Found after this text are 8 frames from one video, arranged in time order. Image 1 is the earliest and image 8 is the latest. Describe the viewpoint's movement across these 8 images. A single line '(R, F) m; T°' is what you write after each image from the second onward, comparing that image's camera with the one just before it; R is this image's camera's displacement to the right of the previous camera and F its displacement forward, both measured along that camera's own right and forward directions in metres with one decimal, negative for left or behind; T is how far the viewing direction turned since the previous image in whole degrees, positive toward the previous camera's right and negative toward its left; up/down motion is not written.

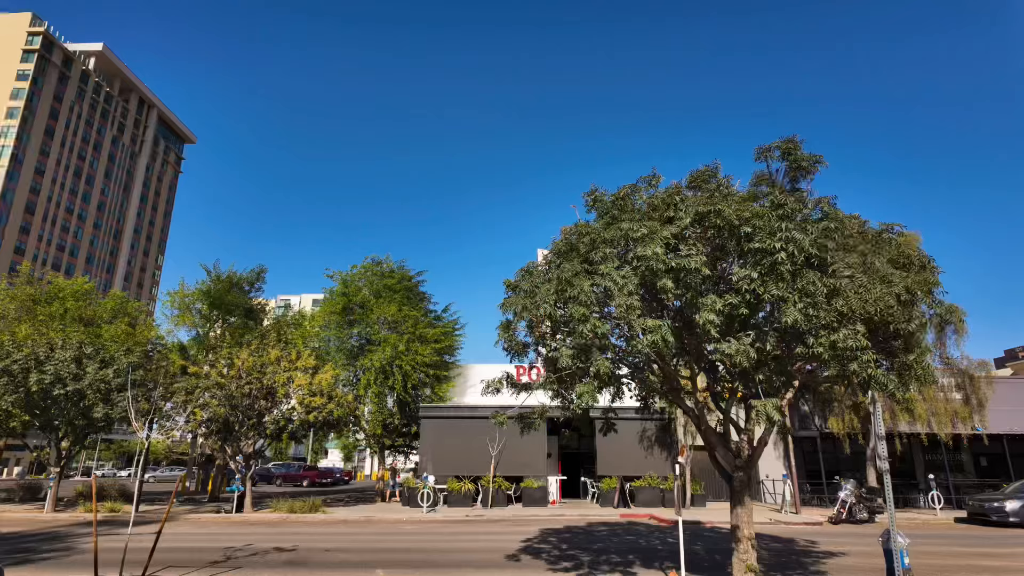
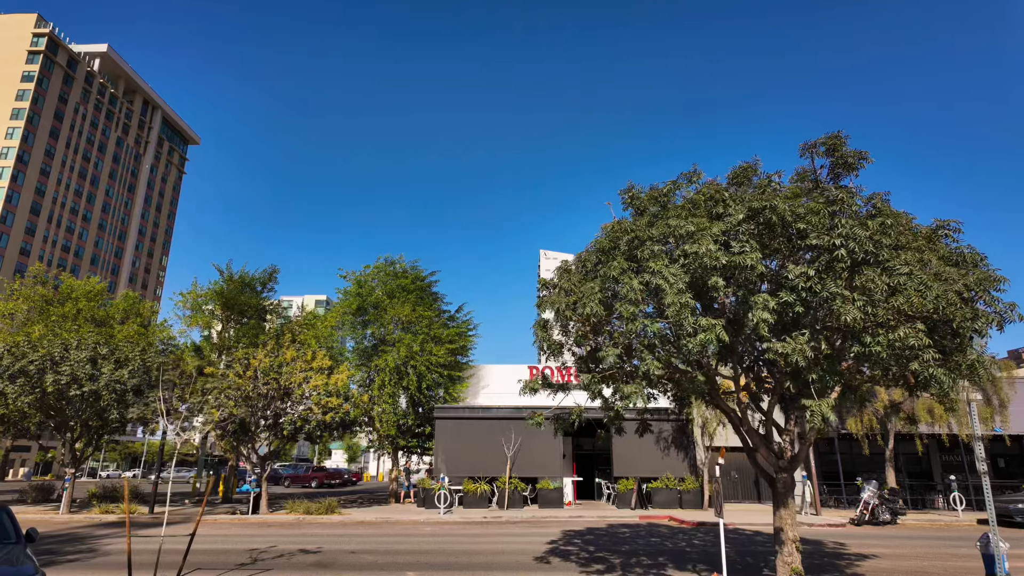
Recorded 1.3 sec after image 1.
(-0.6, +0.1) m; 0°
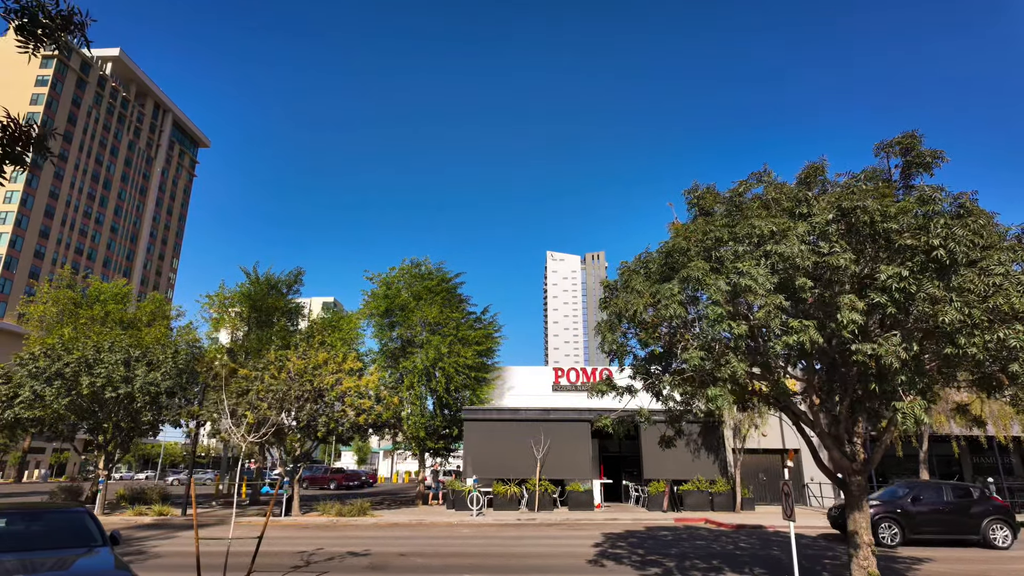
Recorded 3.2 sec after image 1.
(-1.0, 0.0) m; 0°
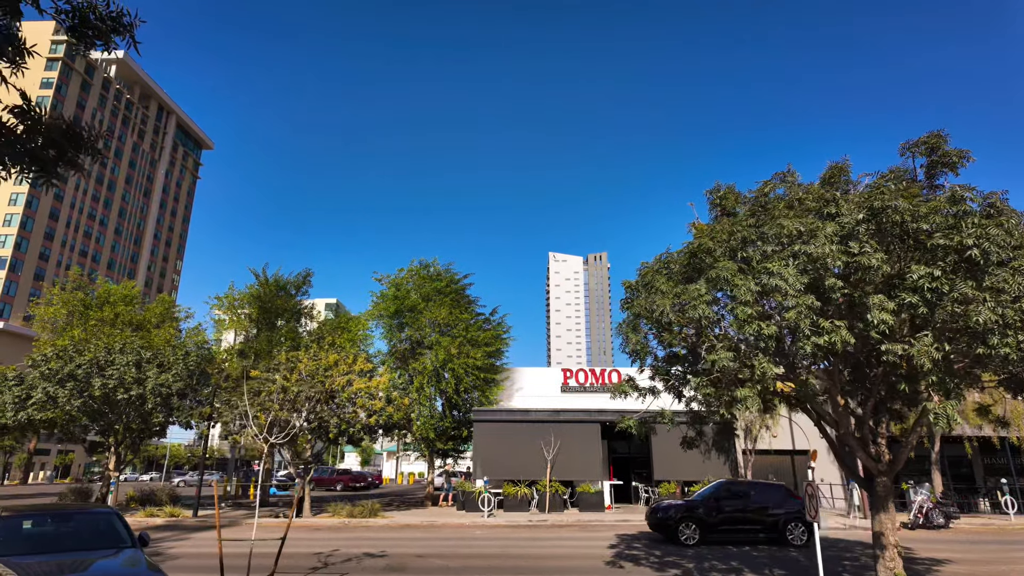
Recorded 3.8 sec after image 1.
(-0.3, 0.0) m; 0°
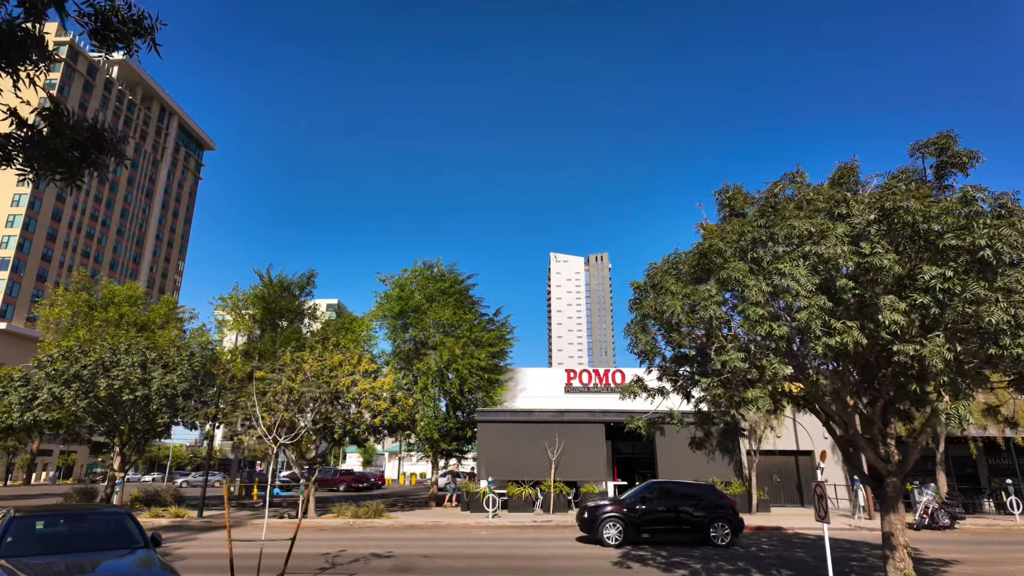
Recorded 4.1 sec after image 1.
(-0.1, 0.0) m; 0°
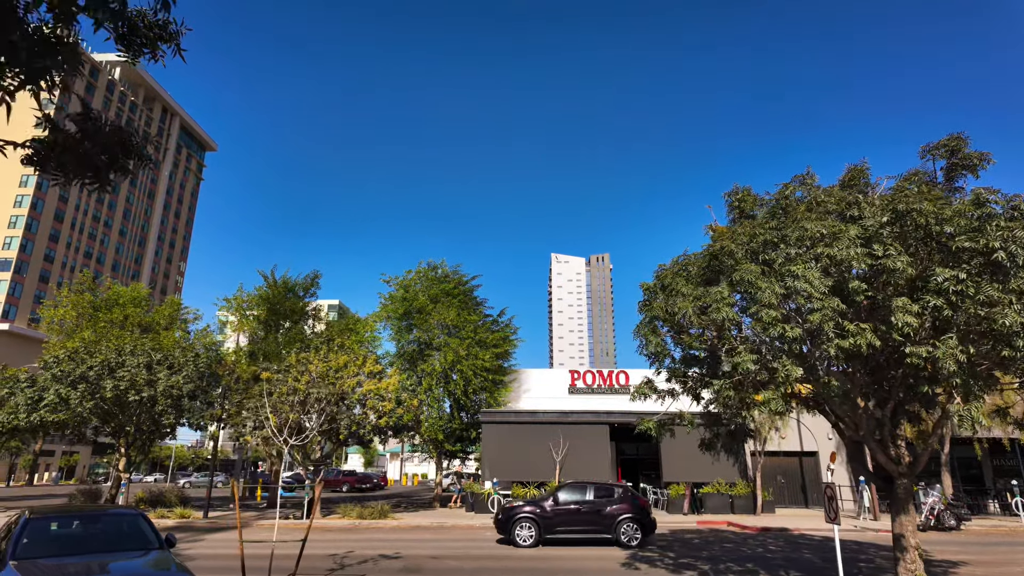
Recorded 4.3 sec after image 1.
(-0.2, 0.0) m; 0°
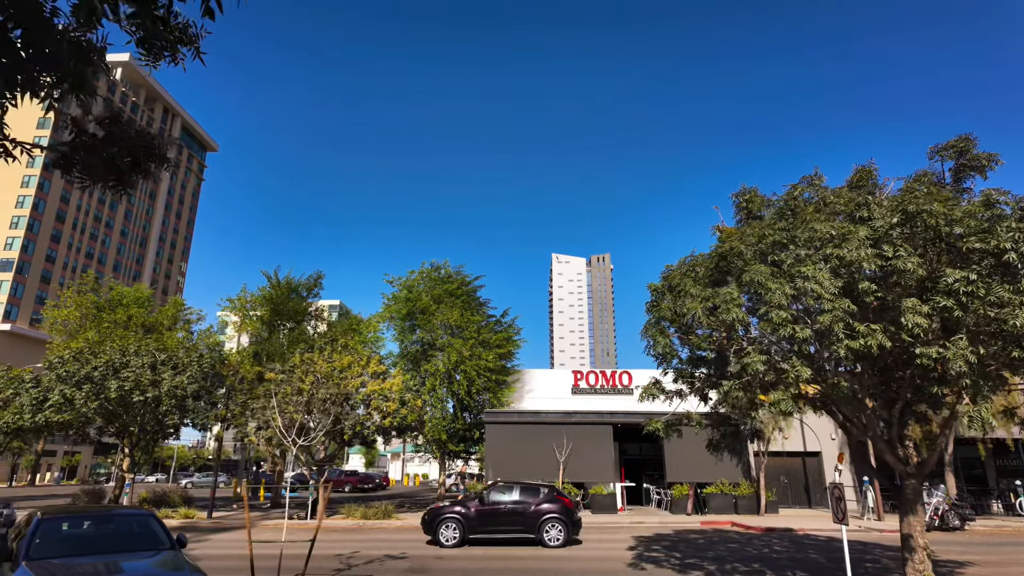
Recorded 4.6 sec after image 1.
(-0.1, 0.0) m; 0°
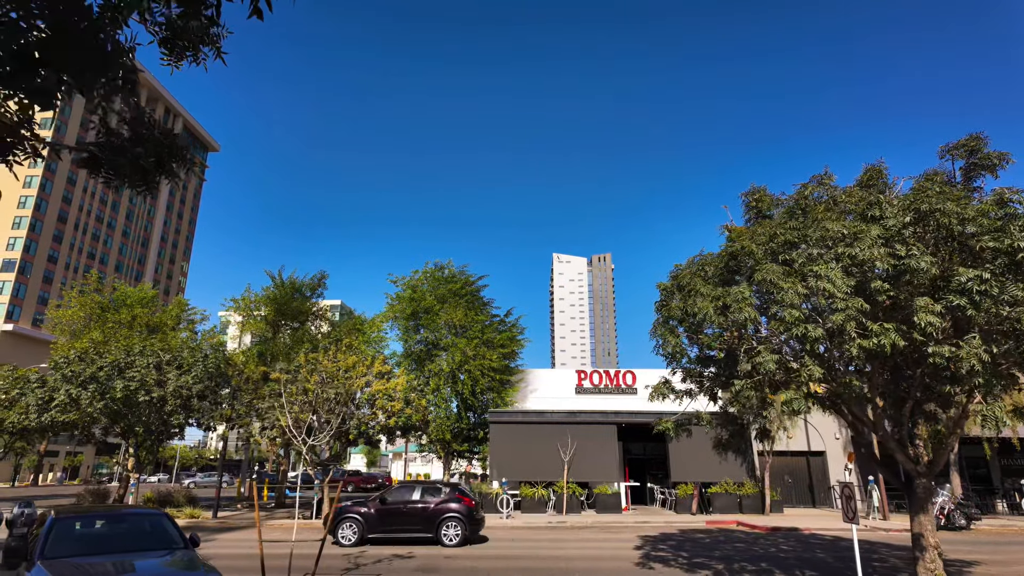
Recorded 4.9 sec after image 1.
(-0.1, 0.0) m; 0°
